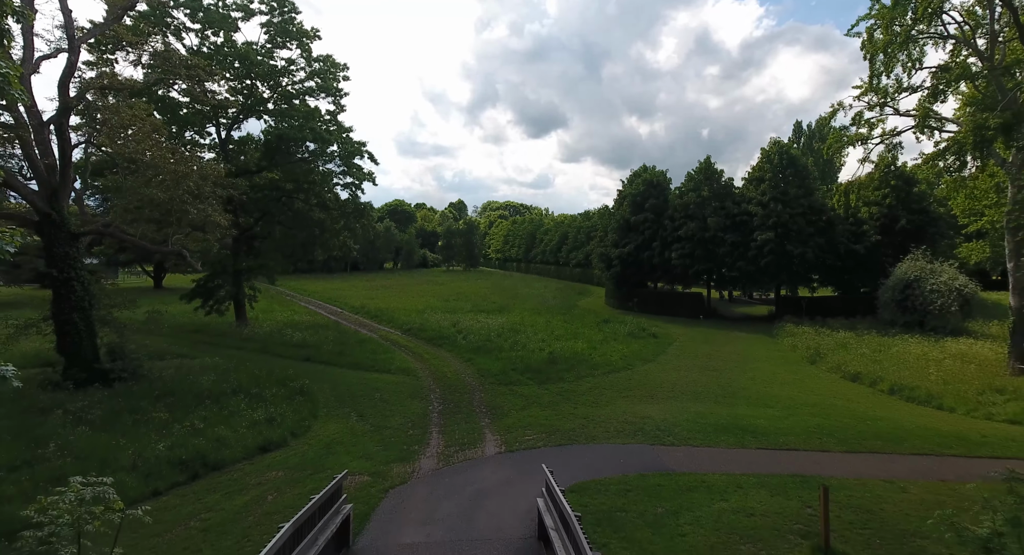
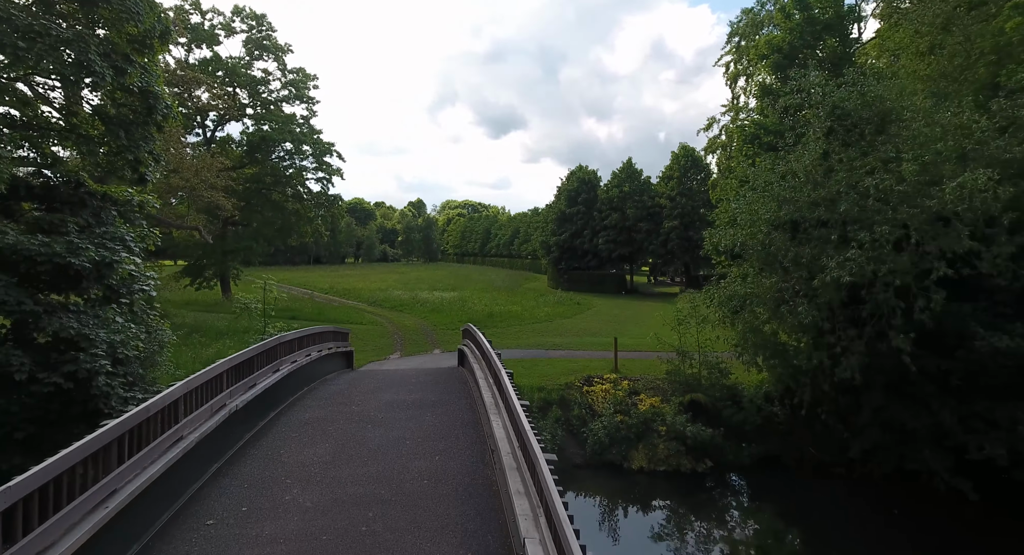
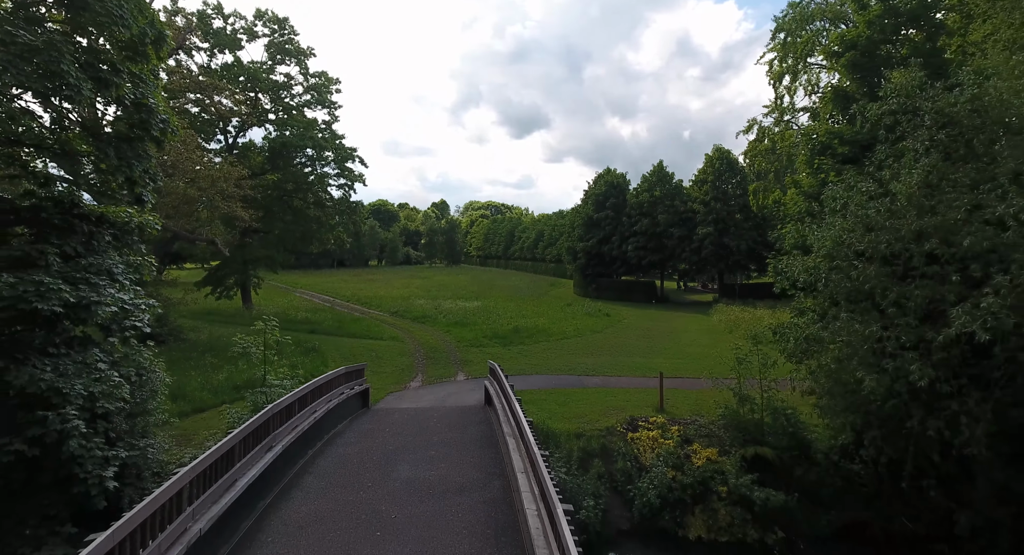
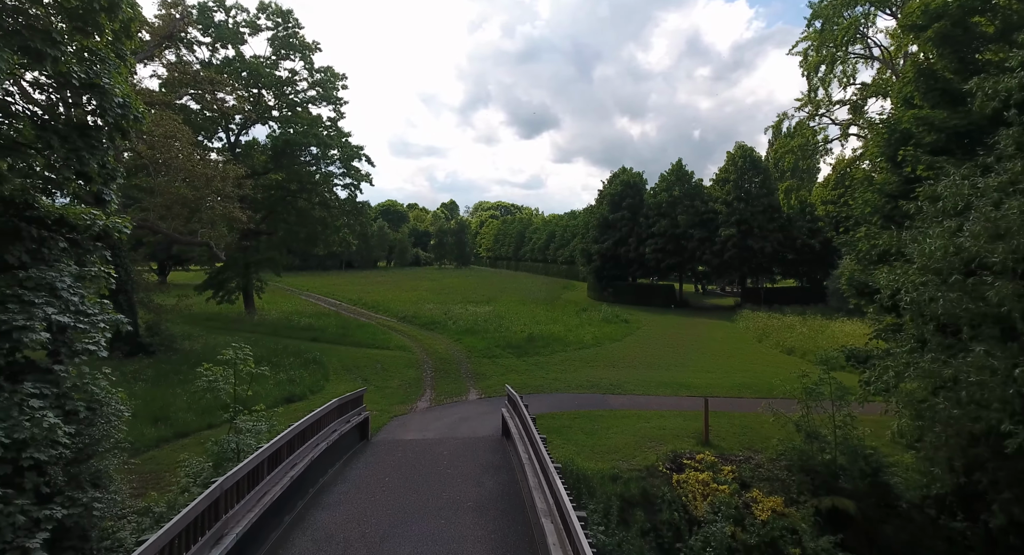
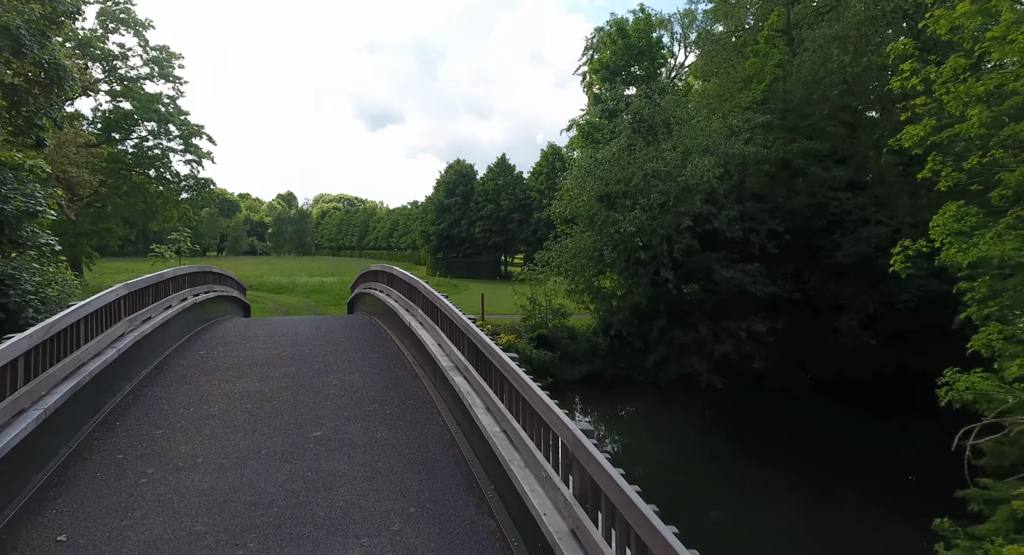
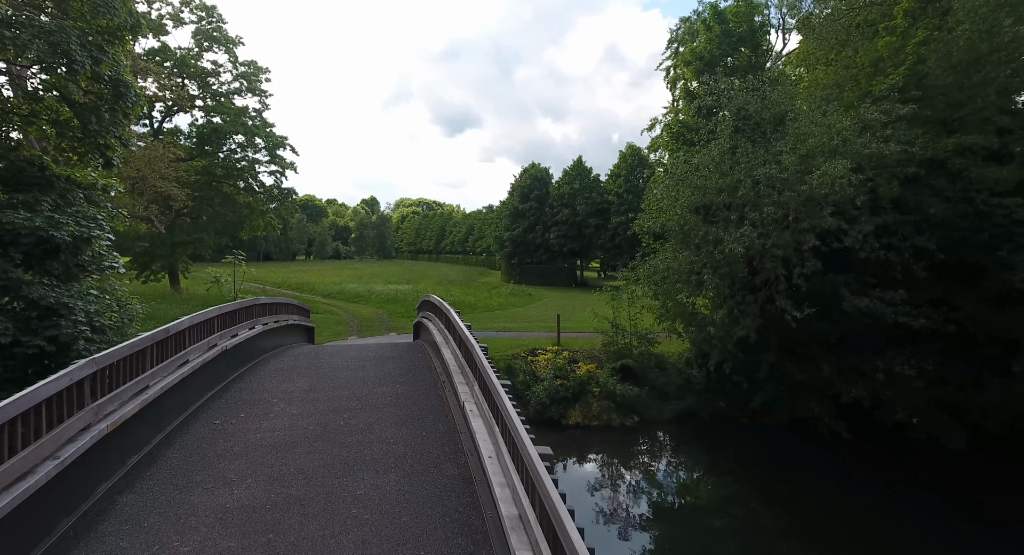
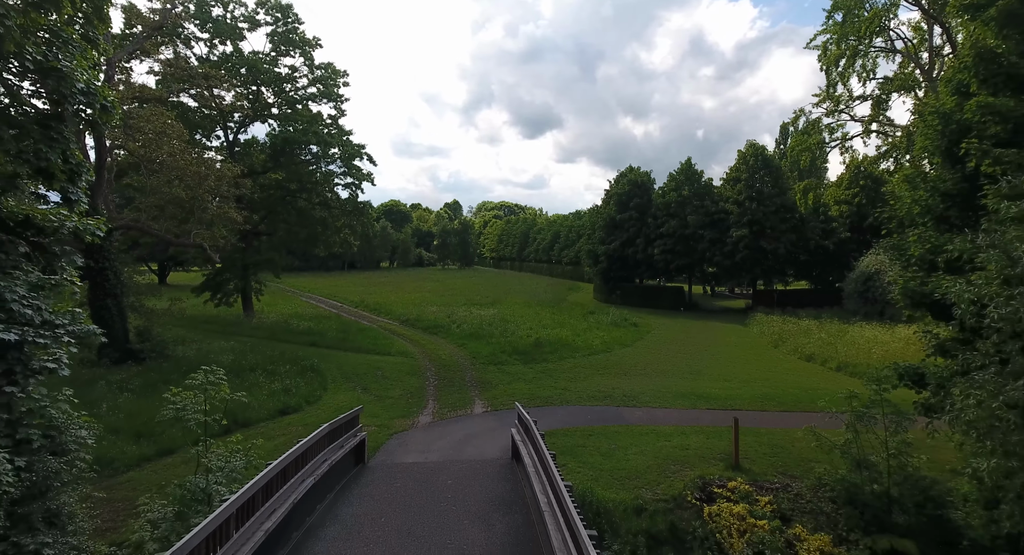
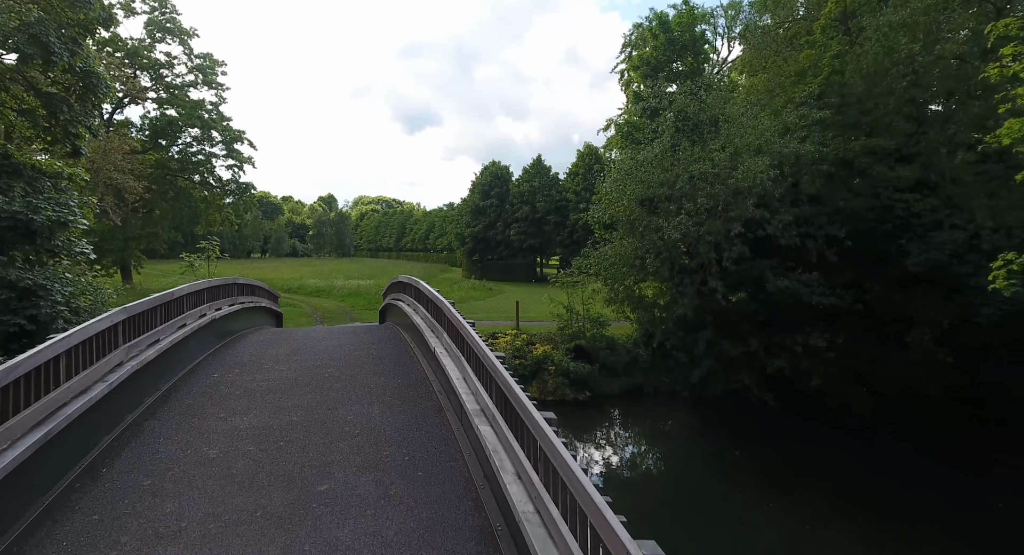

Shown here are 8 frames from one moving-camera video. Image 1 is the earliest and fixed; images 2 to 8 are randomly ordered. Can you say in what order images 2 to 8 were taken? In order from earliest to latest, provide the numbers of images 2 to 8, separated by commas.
7, 4, 3, 2, 6, 8, 5
